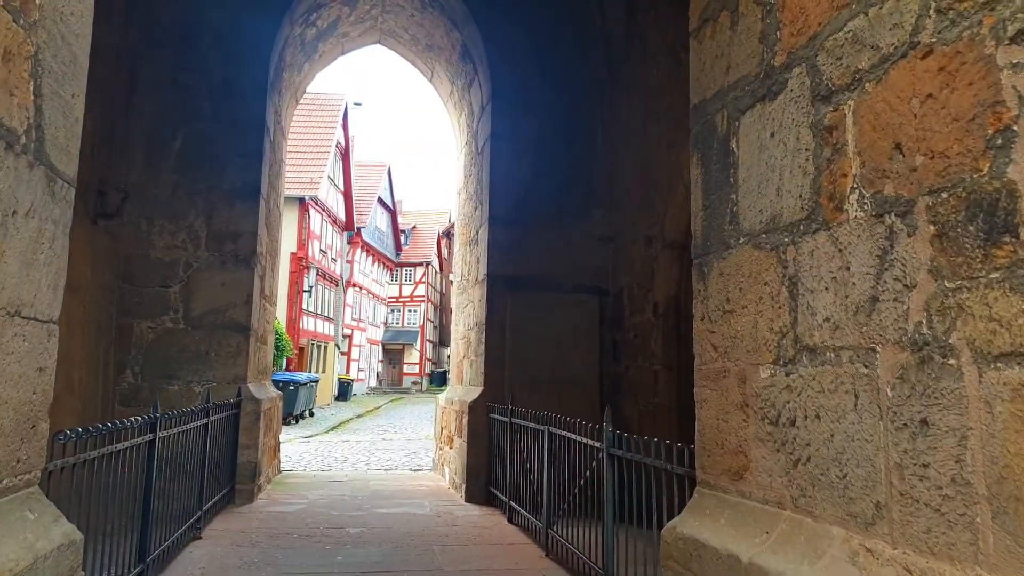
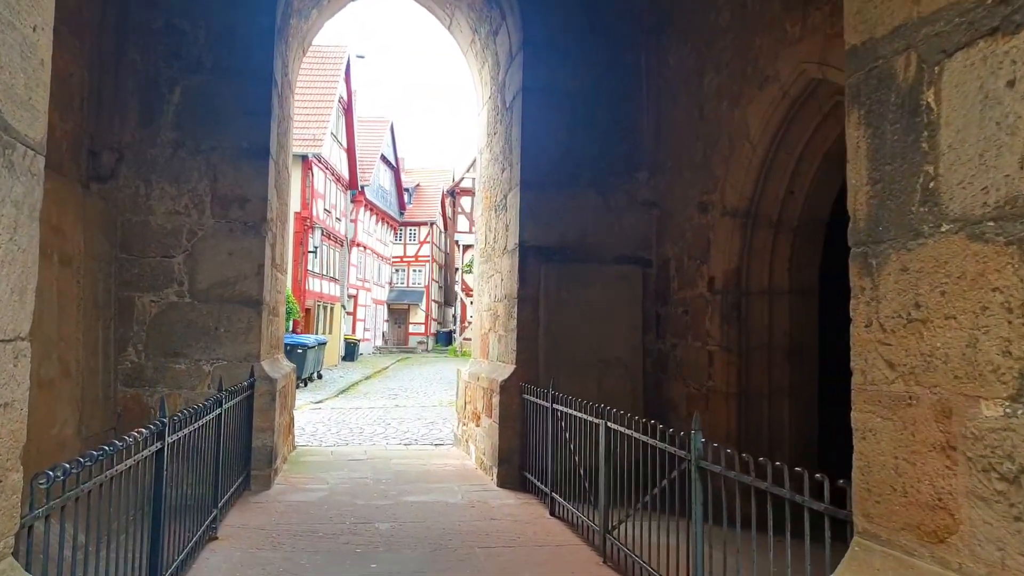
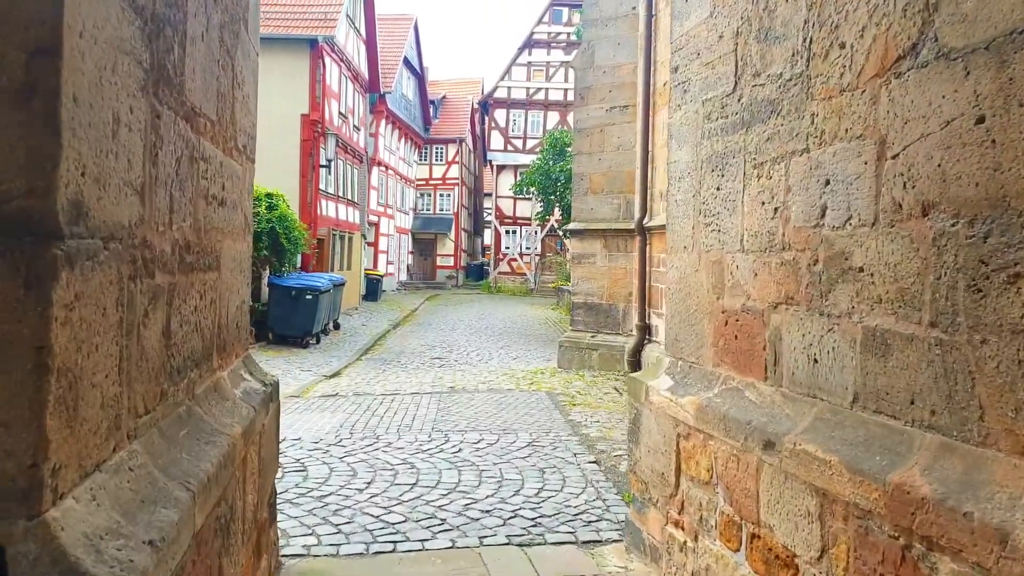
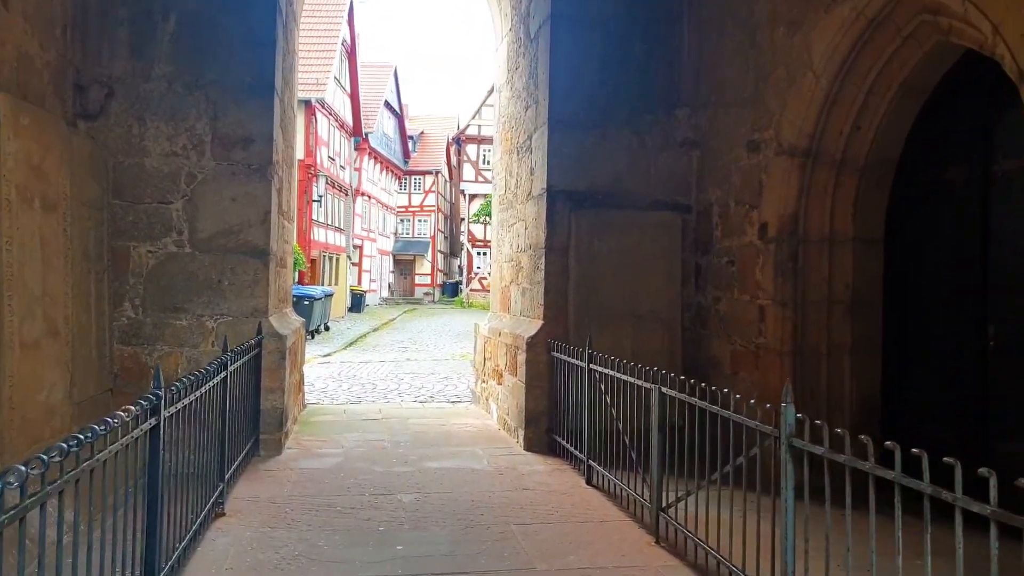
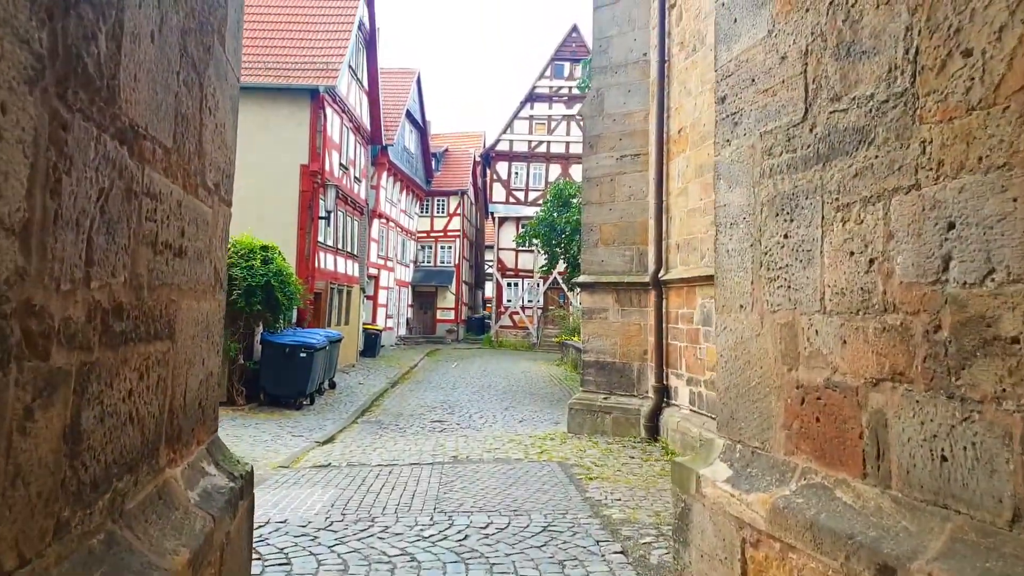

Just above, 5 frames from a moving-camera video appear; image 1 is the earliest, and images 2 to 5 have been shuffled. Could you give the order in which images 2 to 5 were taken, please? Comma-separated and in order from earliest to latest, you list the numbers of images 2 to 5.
2, 4, 3, 5
